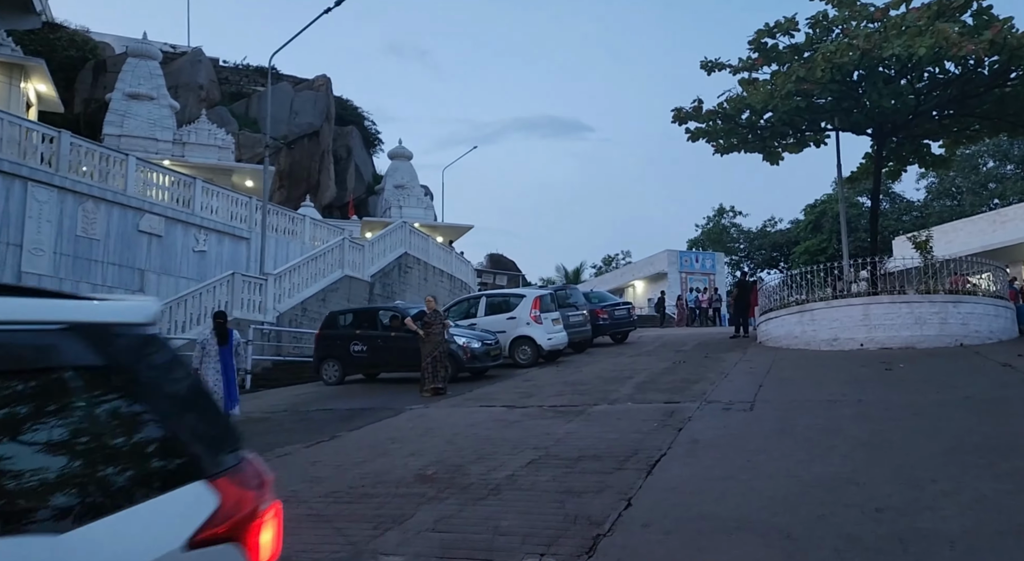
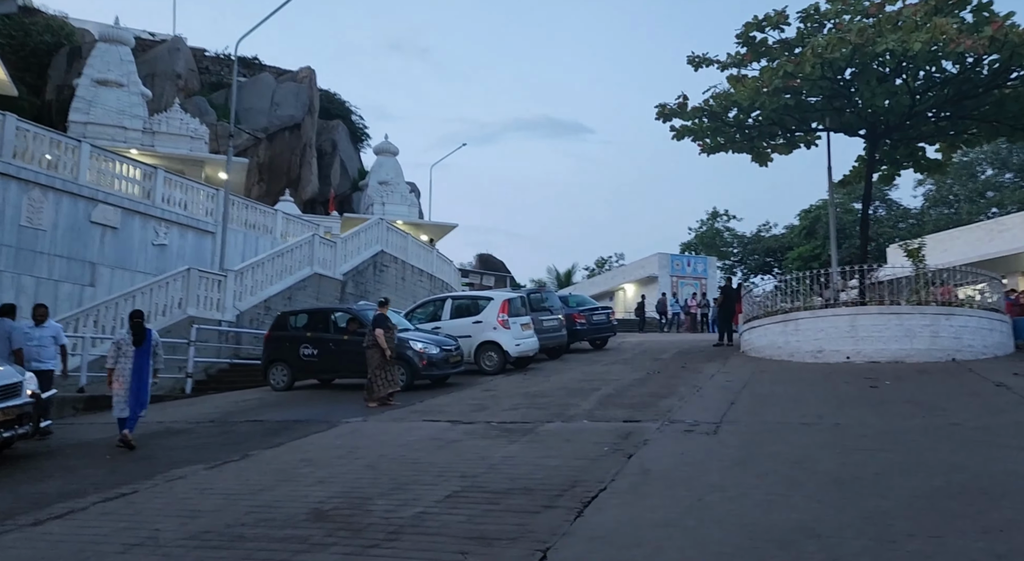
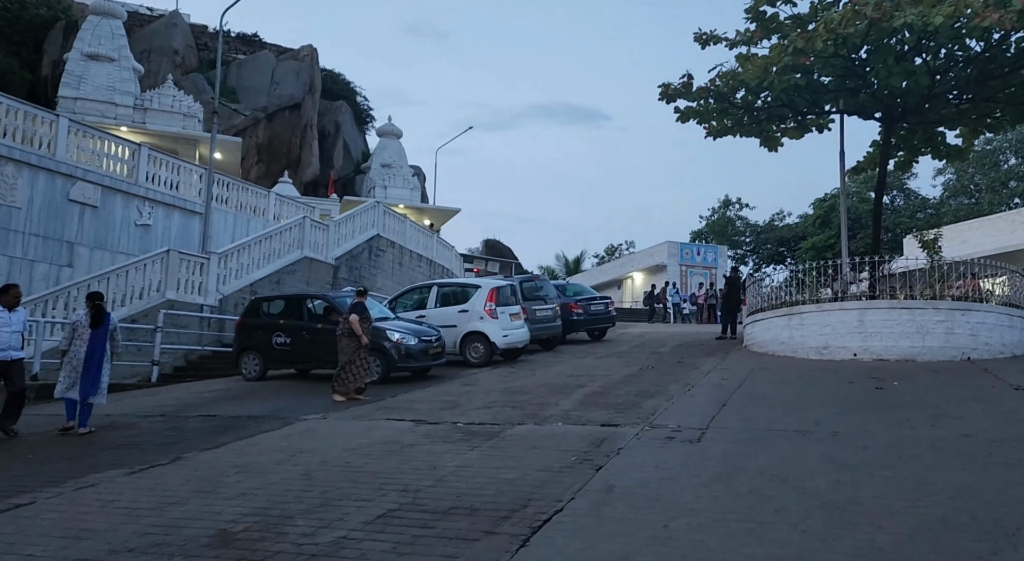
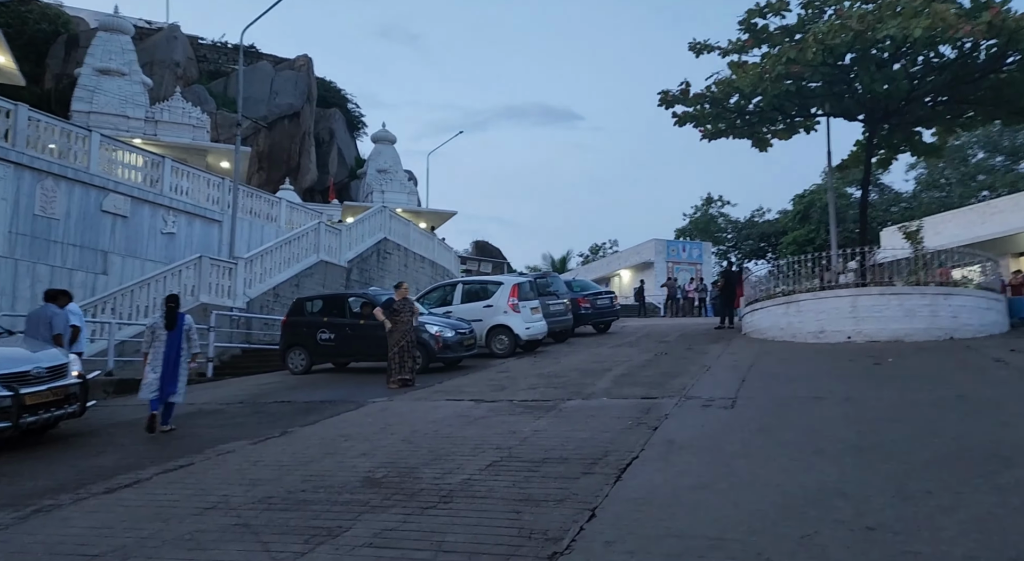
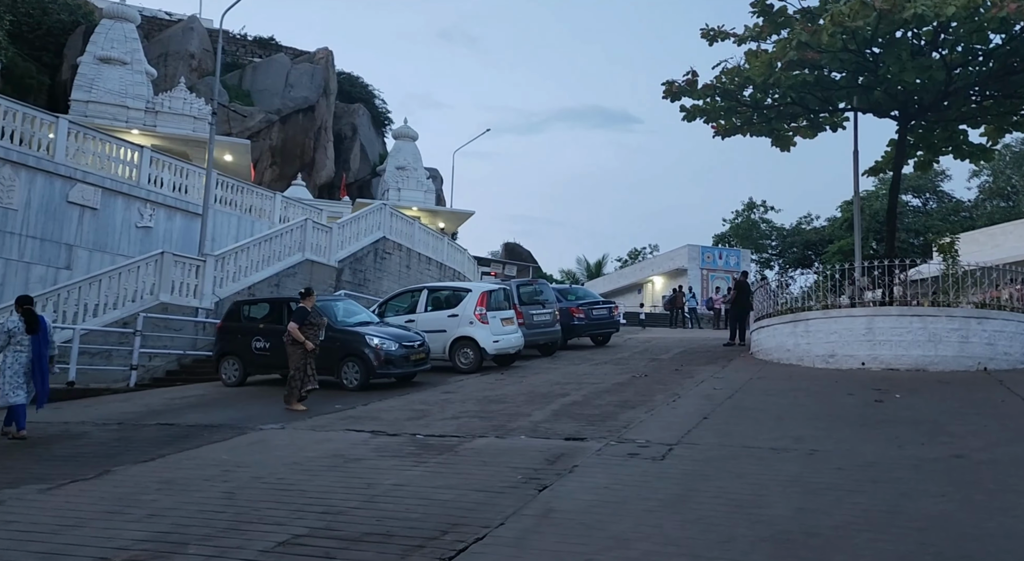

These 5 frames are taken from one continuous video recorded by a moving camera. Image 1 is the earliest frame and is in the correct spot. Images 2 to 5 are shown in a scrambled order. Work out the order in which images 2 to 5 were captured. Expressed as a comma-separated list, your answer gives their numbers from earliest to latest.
4, 2, 3, 5
